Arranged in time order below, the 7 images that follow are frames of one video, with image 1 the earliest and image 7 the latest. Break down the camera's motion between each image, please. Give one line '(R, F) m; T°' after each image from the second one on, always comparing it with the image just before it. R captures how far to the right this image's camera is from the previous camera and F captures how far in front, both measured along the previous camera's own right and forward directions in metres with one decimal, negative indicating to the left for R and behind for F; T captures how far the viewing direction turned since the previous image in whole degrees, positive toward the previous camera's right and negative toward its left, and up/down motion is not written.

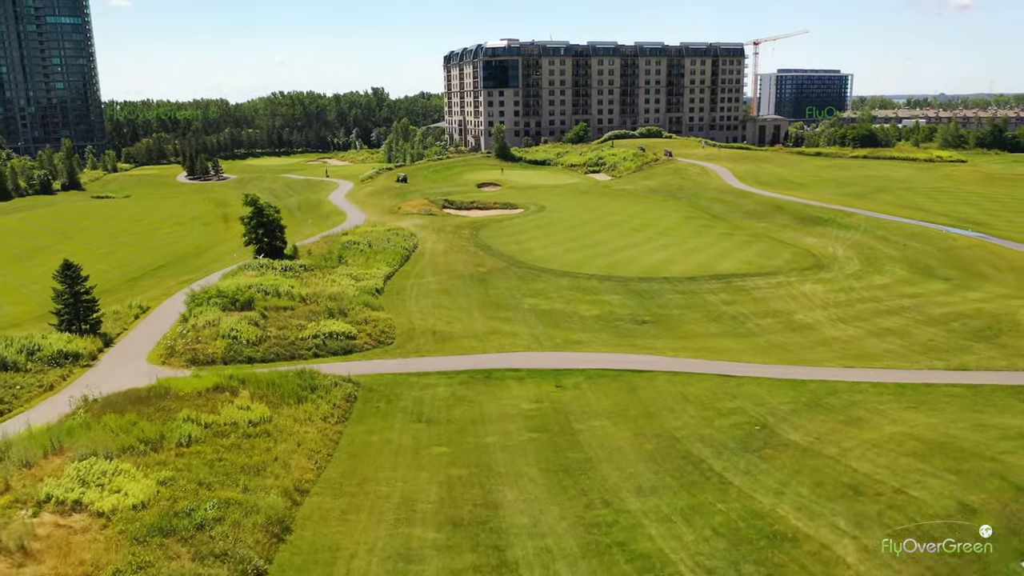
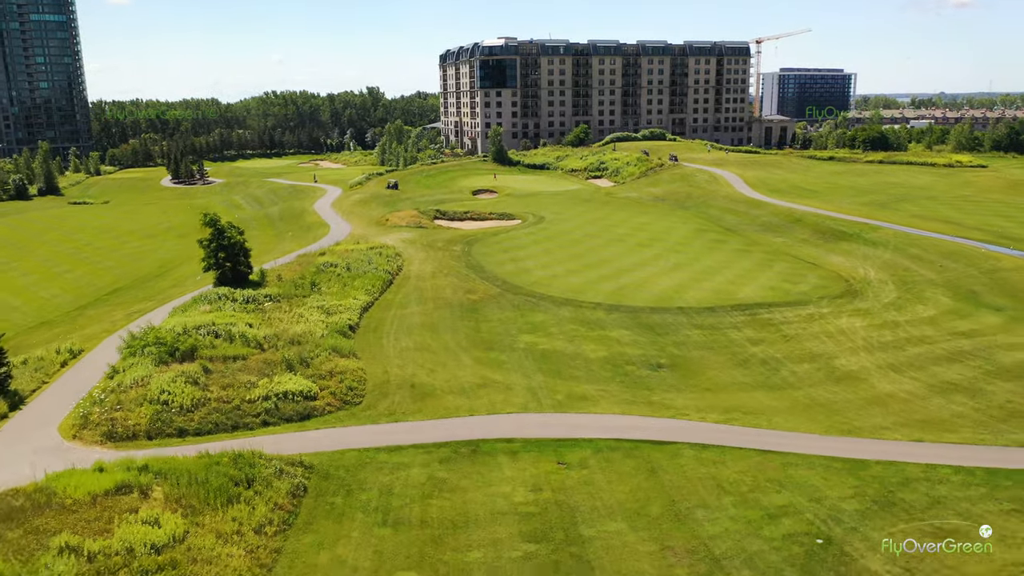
(+0.2, +5.6) m; 0°
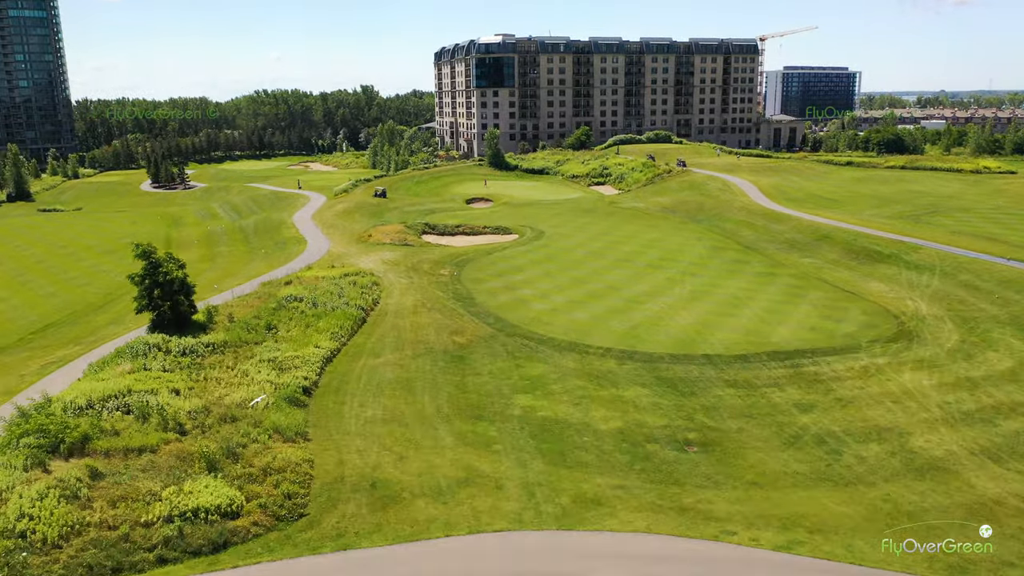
(+0.2, +6.9) m; 0°
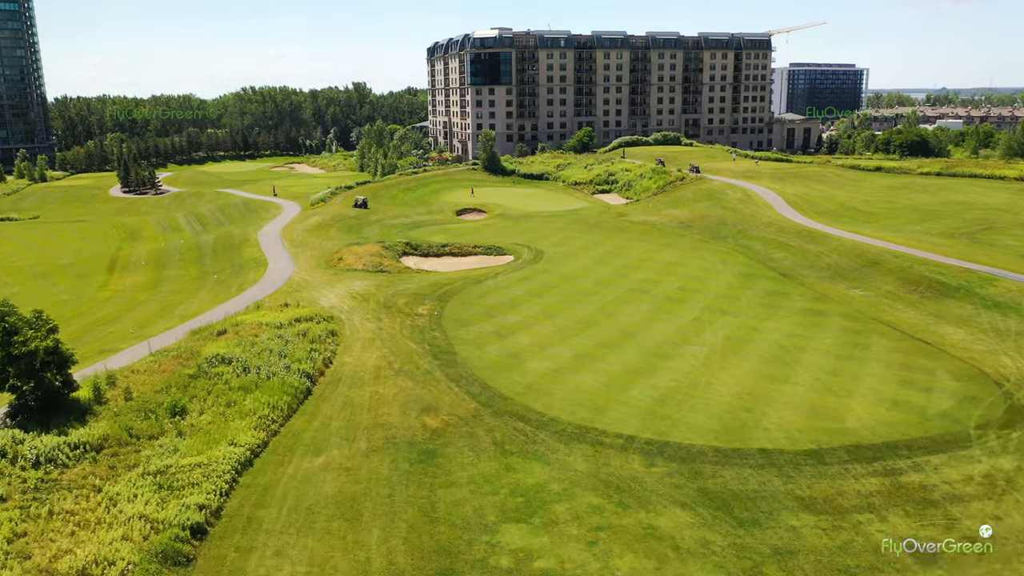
(+0.3, +9.4) m; 0°
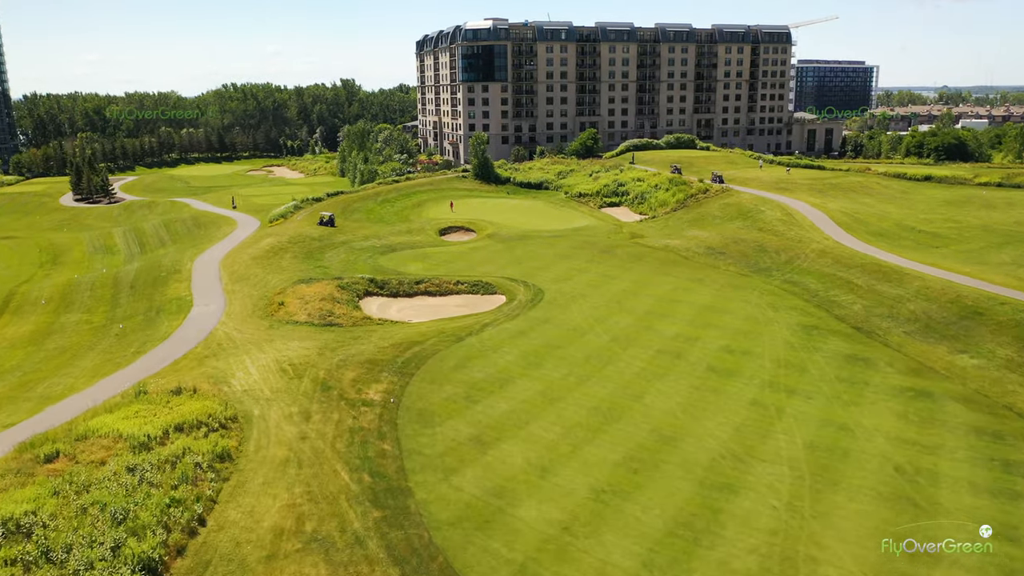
(+0.4, +12.7) m; 0°
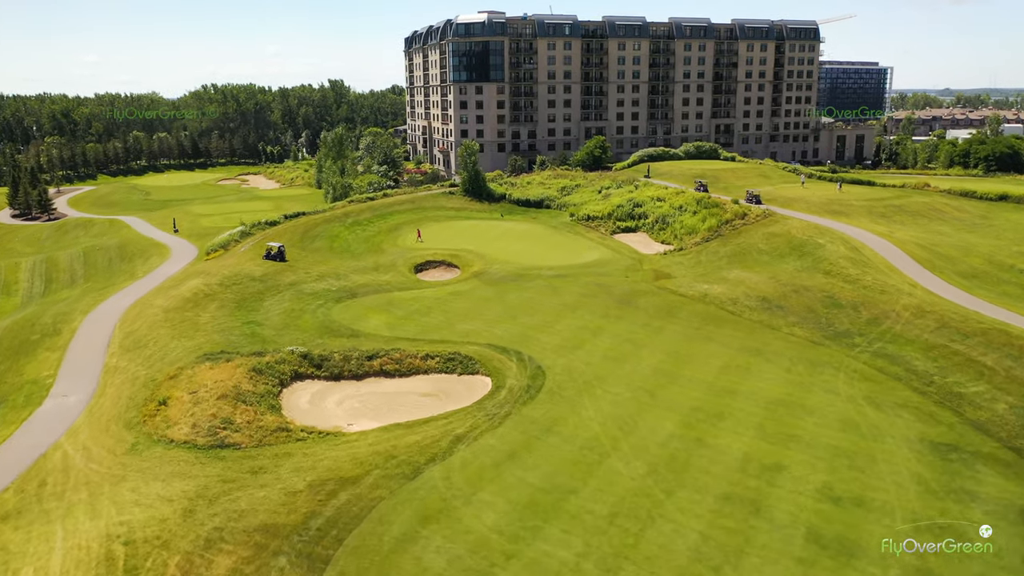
(+0.5, +13.7) m; 0°
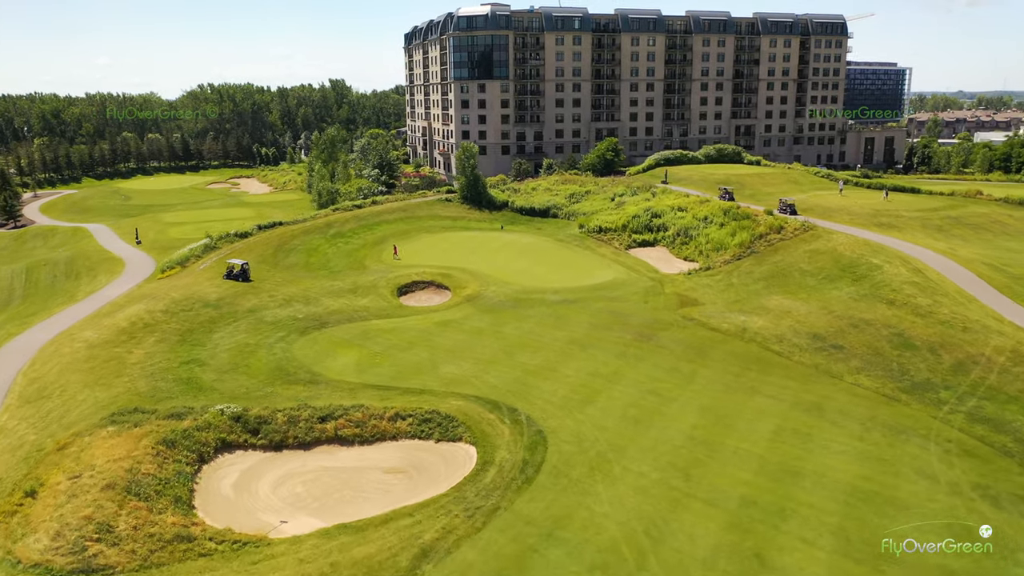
(+0.5, +7.9) m; -1°
